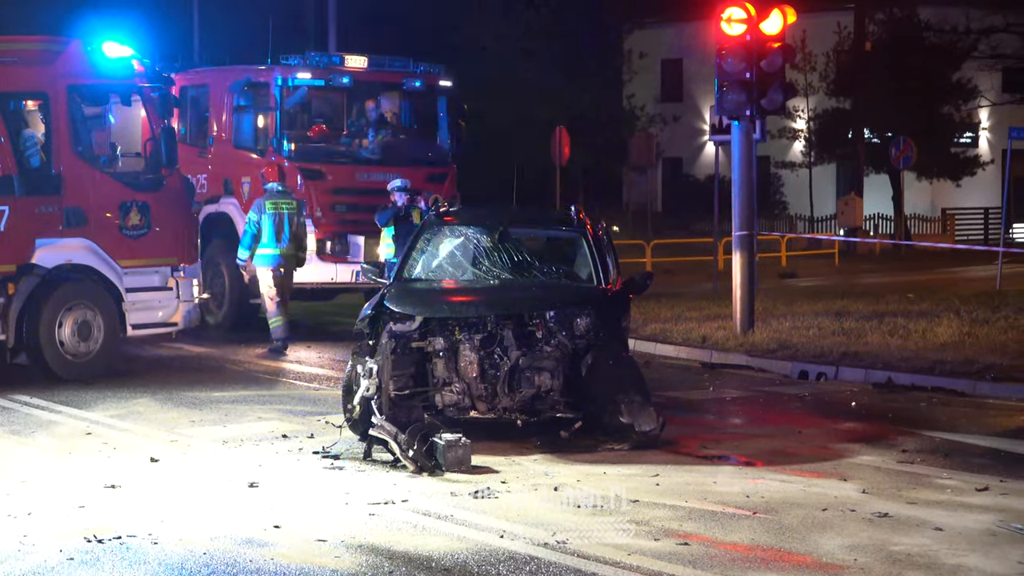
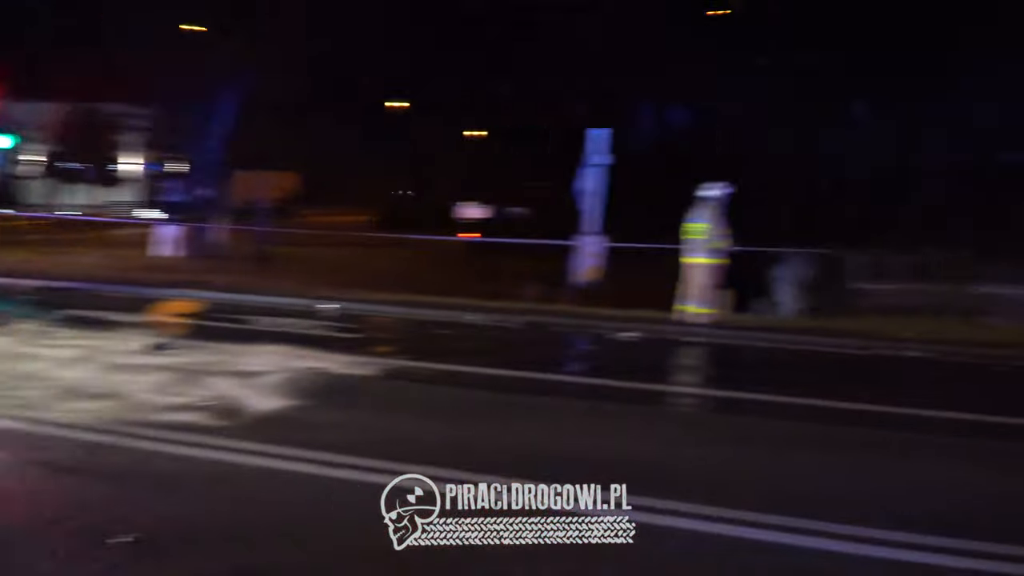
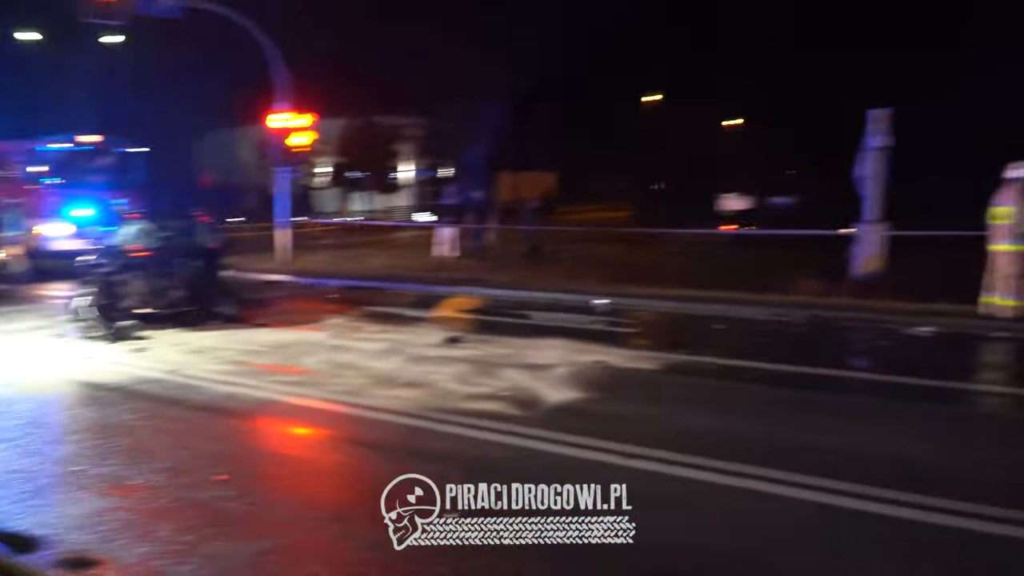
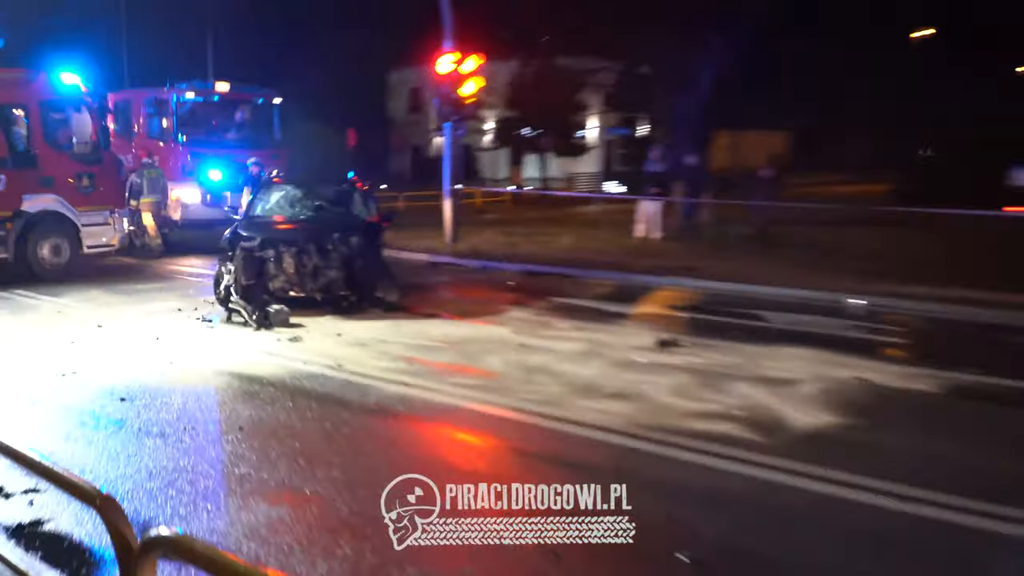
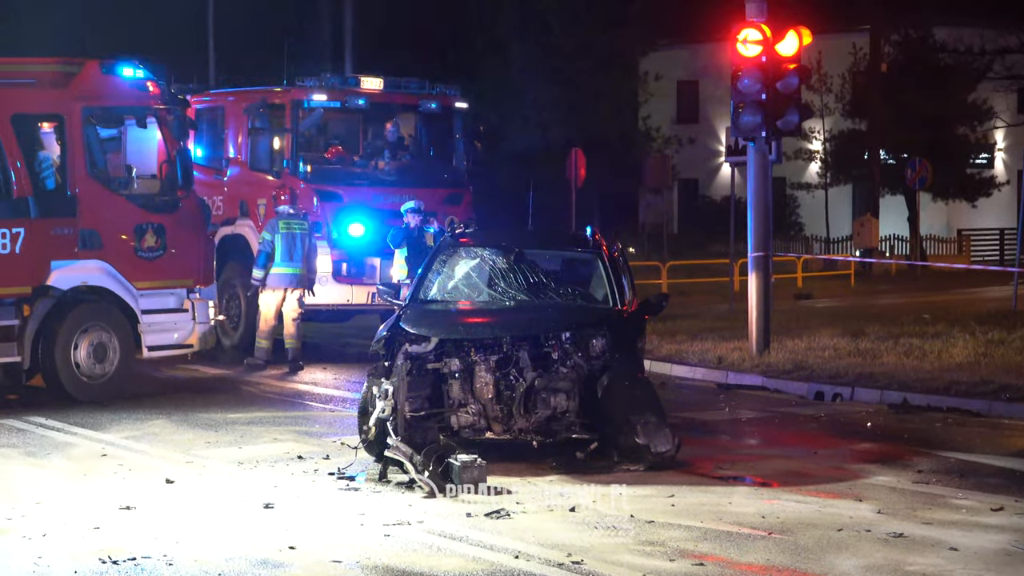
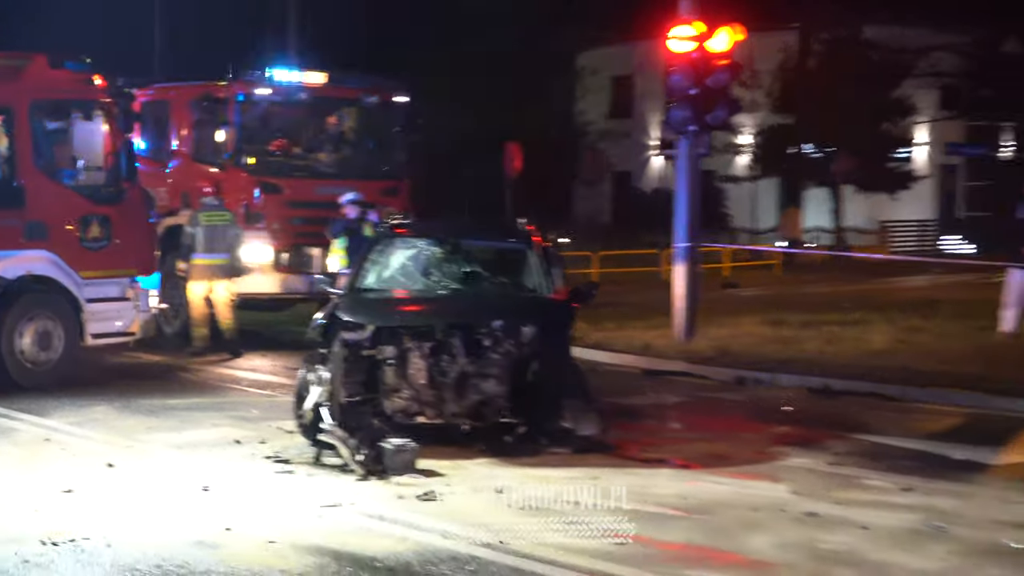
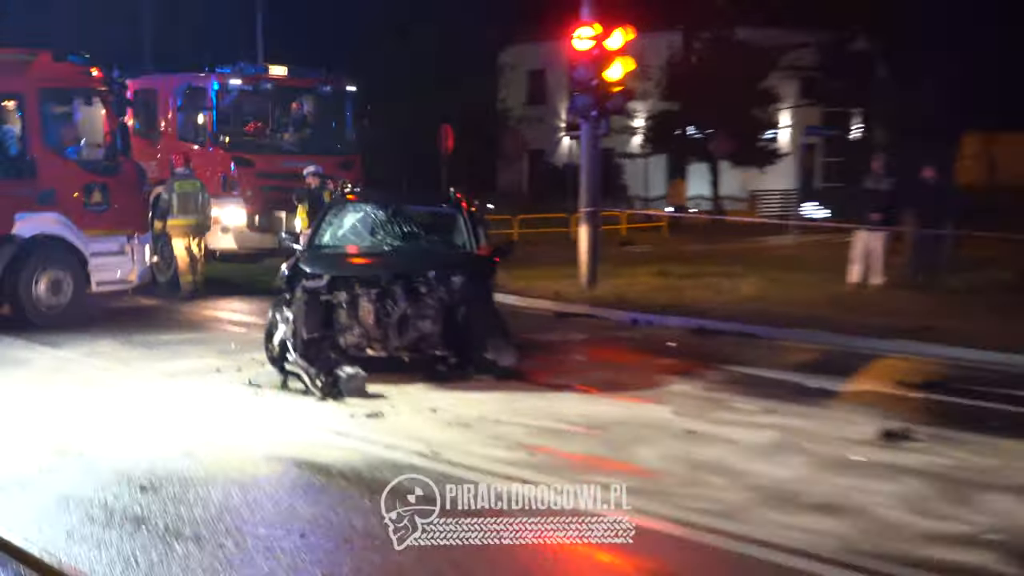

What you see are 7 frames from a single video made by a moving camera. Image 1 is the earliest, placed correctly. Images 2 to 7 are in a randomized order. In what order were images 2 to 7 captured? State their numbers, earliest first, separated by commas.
5, 6, 7, 4, 3, 2
